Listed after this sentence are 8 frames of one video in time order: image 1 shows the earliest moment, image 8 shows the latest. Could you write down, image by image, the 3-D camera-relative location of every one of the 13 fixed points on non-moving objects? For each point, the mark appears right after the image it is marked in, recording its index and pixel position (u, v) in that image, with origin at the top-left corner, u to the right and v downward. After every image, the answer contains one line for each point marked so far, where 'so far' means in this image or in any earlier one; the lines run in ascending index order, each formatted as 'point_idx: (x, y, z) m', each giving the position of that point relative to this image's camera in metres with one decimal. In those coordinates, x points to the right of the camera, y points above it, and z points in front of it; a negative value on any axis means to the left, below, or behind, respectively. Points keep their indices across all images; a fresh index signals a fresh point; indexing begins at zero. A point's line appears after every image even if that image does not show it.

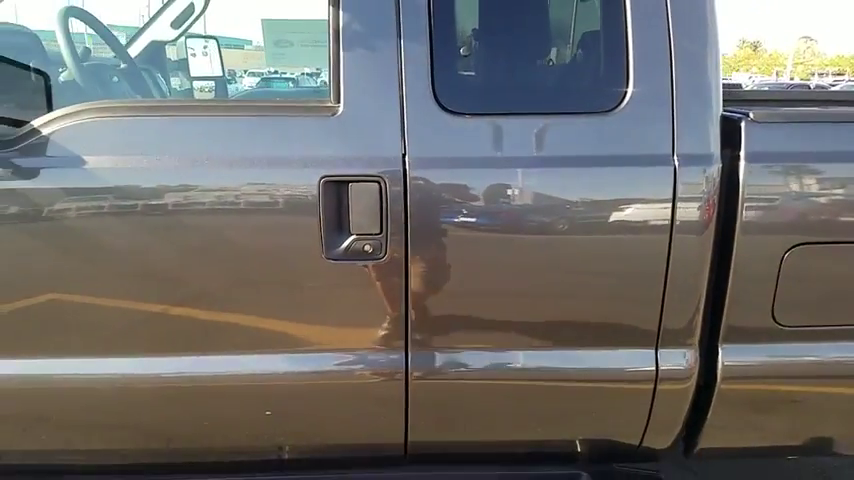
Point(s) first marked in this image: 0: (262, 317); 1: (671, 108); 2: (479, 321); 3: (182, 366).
0: (-0.4, -0.2, +1.5) m
1: (+0.5, +0.3, +1.5) m
2: (+0.1, -0.2, +1.5) m
3: (-0.5, -0.3, +1.5) m
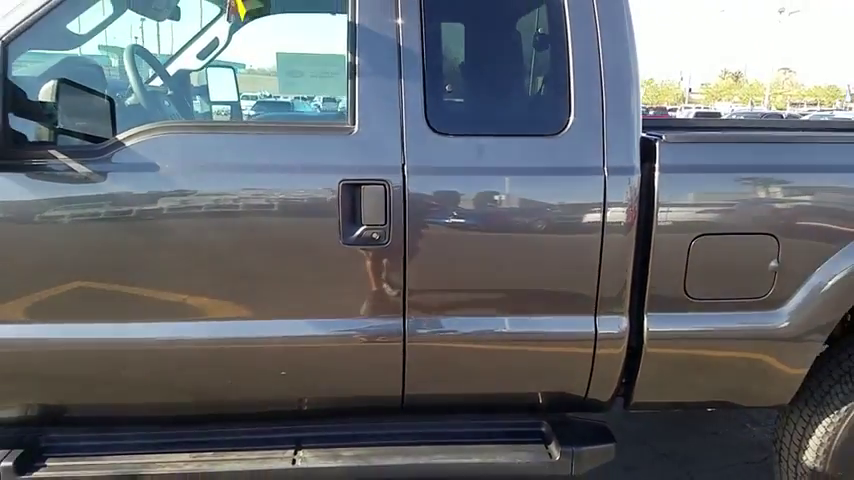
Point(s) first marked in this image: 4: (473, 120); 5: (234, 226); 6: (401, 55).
0: (-0.5, -0.2, +1.9) m
1: (+0.5, +0.3, +1.9) m
2: (+0.1, -0.2, +1.9) m
3: (-0.6, -0.2, +1.9) m
4: (+0.1, +0.3, +1.9) m
5: (-0.6, 0.0, +1.8) m
6: (-0.1, +0.5, +1.9) m
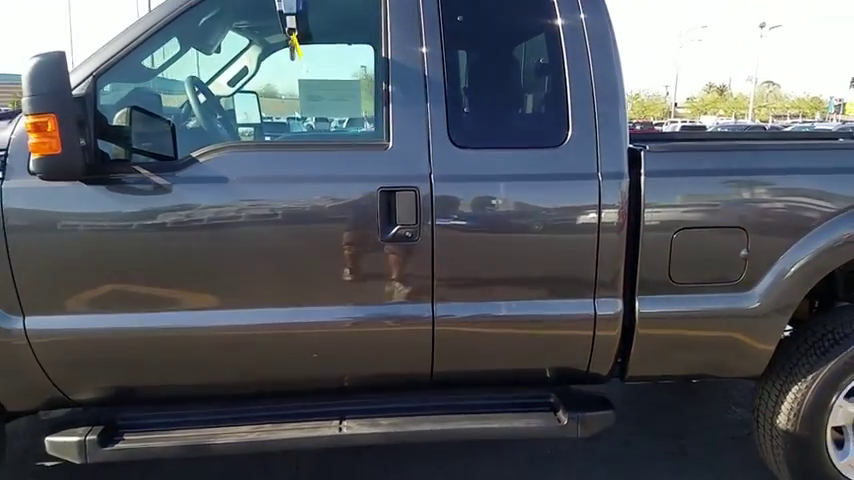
0: (-0.4, -0.2, +2.2) m
1: (+0.6, +0.3, +2.3) m
2: (+0.2, -0.2, +2.3) m
3: (-0.5, -0.2, +2.2) m
4: (+0.2, +0.4, +2.3) m
5: (-0.5, 0.0, +2.1) m
6: (0.0, +0.5, +2.2) m
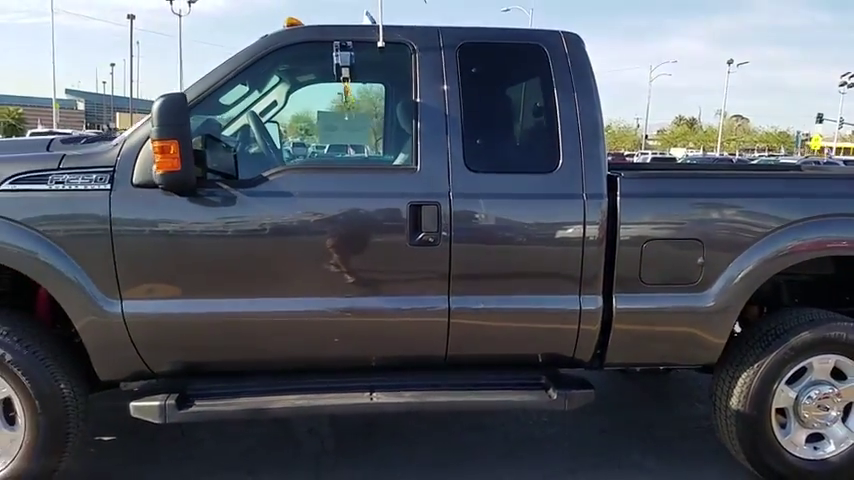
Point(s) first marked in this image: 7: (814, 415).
0: (-0.3, -0.2, +2.7) m
1: (+0.6, +0.3, +2.8) m
2: (+0.3, -0.2, +2.8) m
3: (-0.4, -0.3, +2.7) m
4: (+0.3, +0.3, +2.8) m
5: (-0.5, 0.0, +2.7) m
6: (+0.1, +0.5, +2.8) m
7: (+1.7, -0.8, +3.0) m
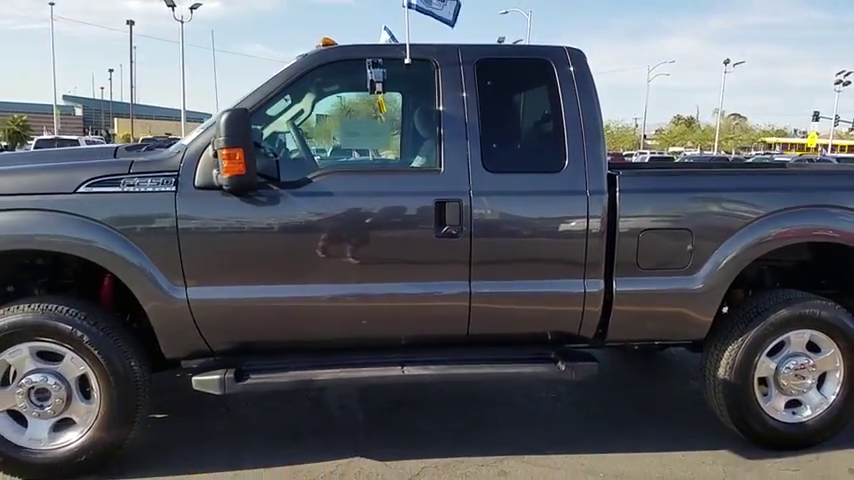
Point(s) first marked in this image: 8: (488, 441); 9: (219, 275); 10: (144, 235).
0: (-0.2, -0.1, +3.1) m
1: (+0.7, +0.3, +3.2) m
2: (+0.4, -0.1, +3.2) m
3: (-0.3, -0.2, +3.1) m
4: (+0.4, +0.4, +3.2) m
5: (-0.4, 0.0, +3.0) m
6: (+0.2, +0.5, +3.2) m
7: (+1.9, -0.7, +3.4) m
8: (+0.3, -1.0, +3.5) m
9: (-0.9, -0.2, +3.0) m
10: (-1.2, 0.0, +2.9) m
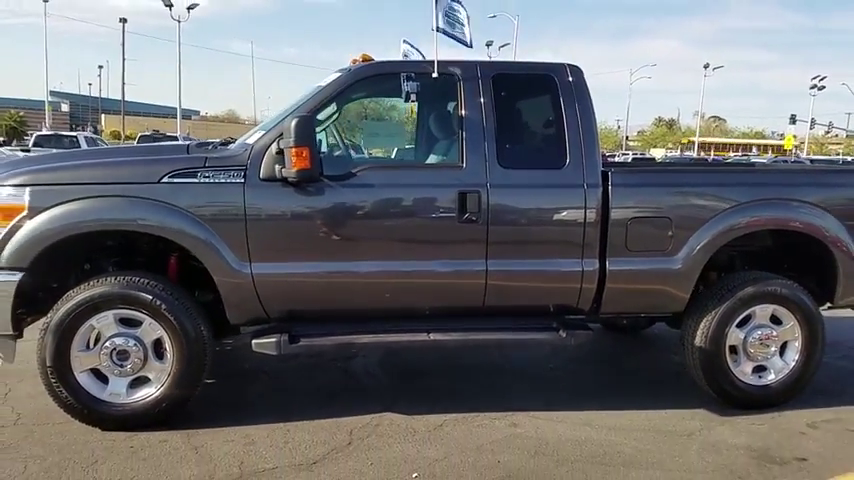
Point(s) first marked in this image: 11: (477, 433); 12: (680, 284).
0: (-0.1, -0.1, +3.6) m
1: (+0.9, +0.4, +3.8) m
2: (+0.5, -0.1, +3.7) m
3: (-0.2, -0.2, +3.6) m
4: (+0.5, +0.4, +3.8) m
5: (-0.2, +0.1, +3.6) m
6: (+0.3, +0.6, +3.7) m
7: (+2.0, -0.7, +4.0) m
8: (+0.4, -0.9, +4.0) m
9: (-0.8, -0.1, +3.5) m
10: (-1.1, +0.1, +3.5) m
11: (+0.3, -1.0, +3.6) m
12: (+1.5, -0.3, +3.9) m
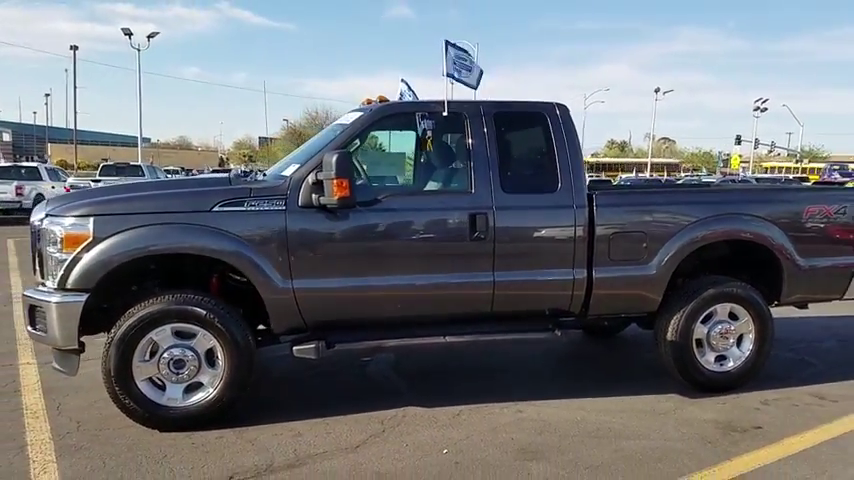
0: (0.0, -0.2, +4.2) m
1: (+0.9, +0.3, +4.5) m
2: (+0.6, -0.2, +4.4) m
3: (-0.1, -0.3, +4.2) m
4: (+0.6, +0.4, +4.4) m
5: (-0.1, 0.0, +4.2) m
6: (+0.4, +0.5, +4.4) m
7: (+2.0, -0.7, +4.7) m
8: (+0.5, -1.0, +4.6) m
9: (-0.7, -0.2, +4.1) m
10: (-1.0, 0.0, +4.0) m
11: (+0.4, -1.1, +4.1) m
12: (+1.5, -0.3, +4.6) m
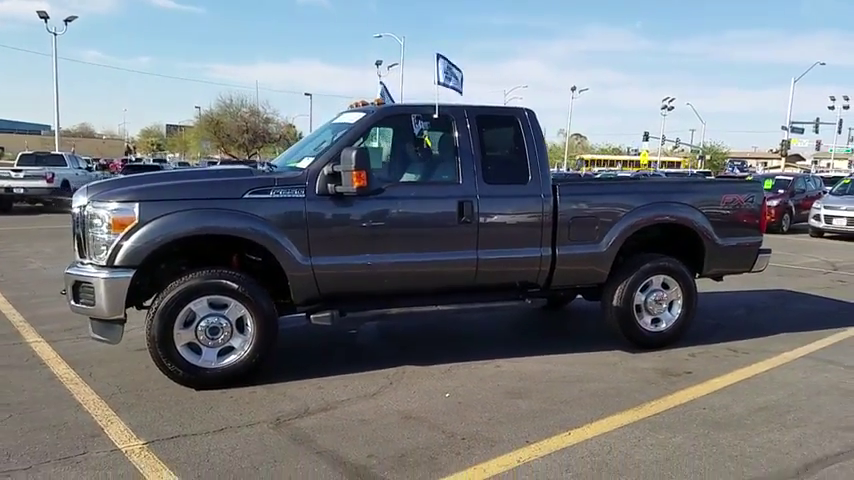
0: (0.0, 0.0, +5.0) m
1: (+0.9, +0.5, +5.3) m
2: (+0.5, 0.0, +5.2) m
3: (-0.1, -0.1, +5.0) m
4: (+0.5, +0.5, +5.2) m
5: (-0.2, +0.1, +4.9) m
6: (+0.3, +0.6, +5.2) m
7: (+1.9, -0.6, +5.8) m
8: (+0.4, -0.9, +5.5) m
9: (-0.7, -0.1, +4.8) m
10: (-1.0, +0.1, +4.7) m
11: (+0.4, -1.0, +5.0) m
12: (+1.4, -0.2, +5.6) m
